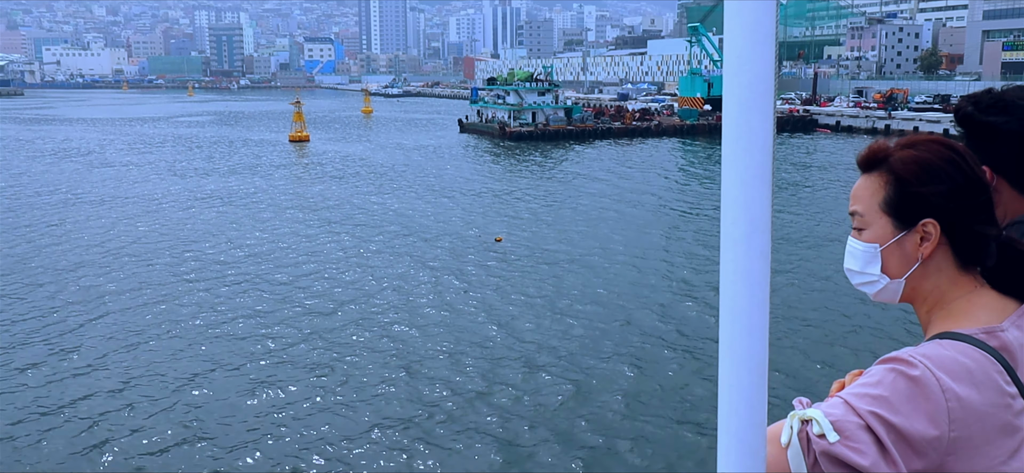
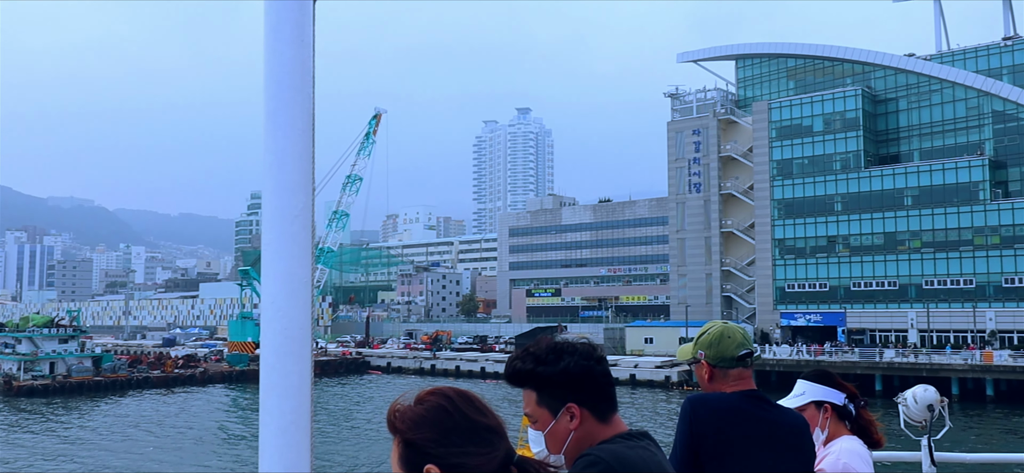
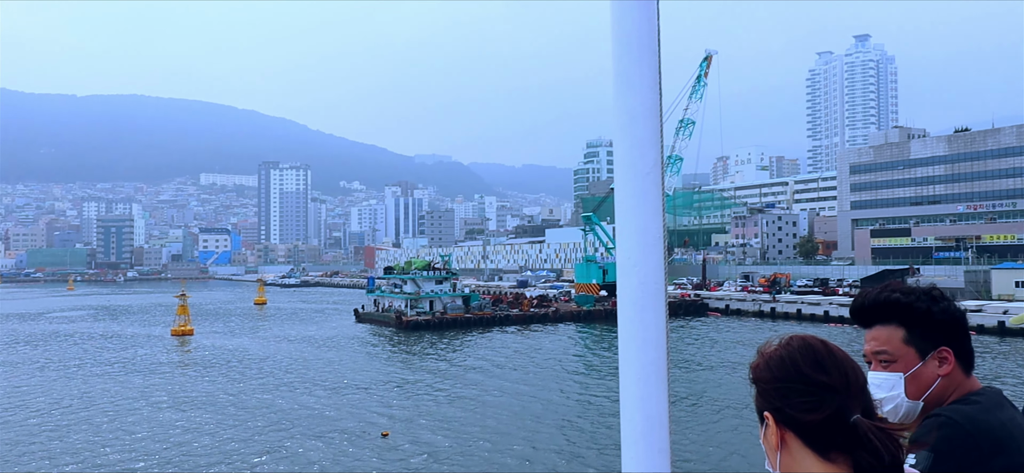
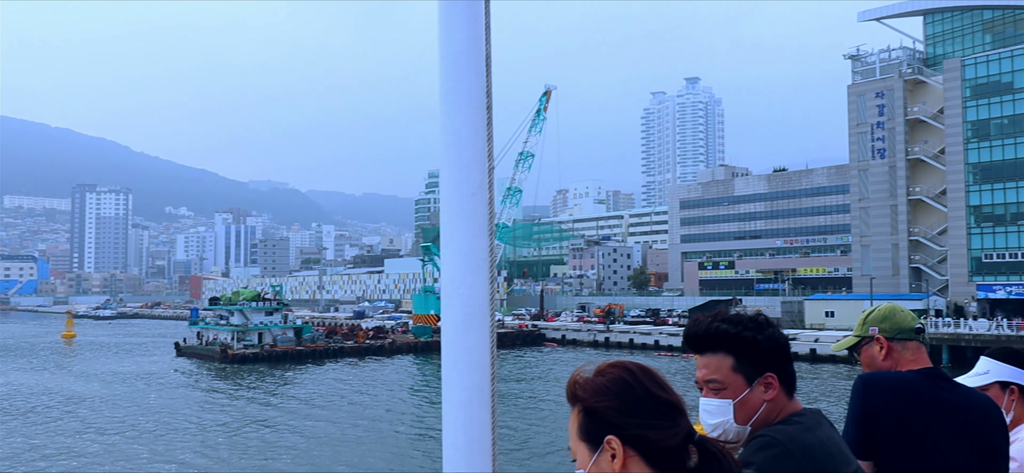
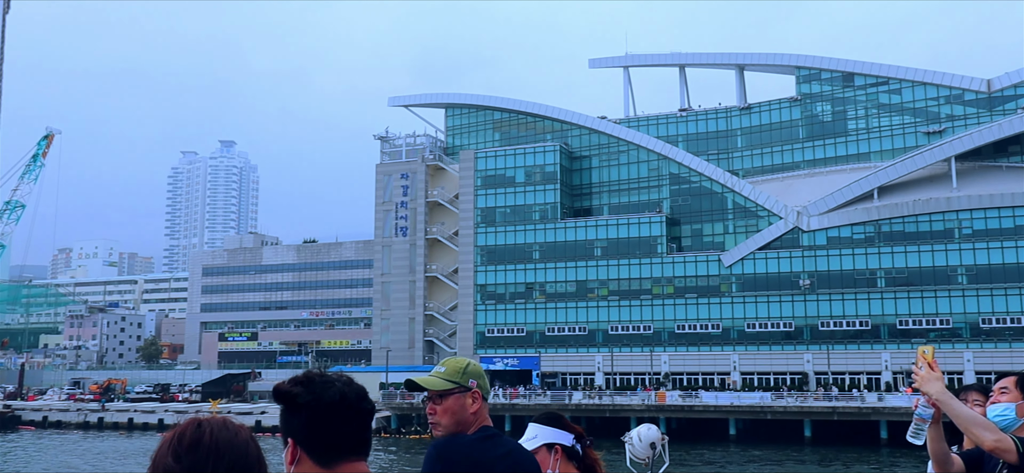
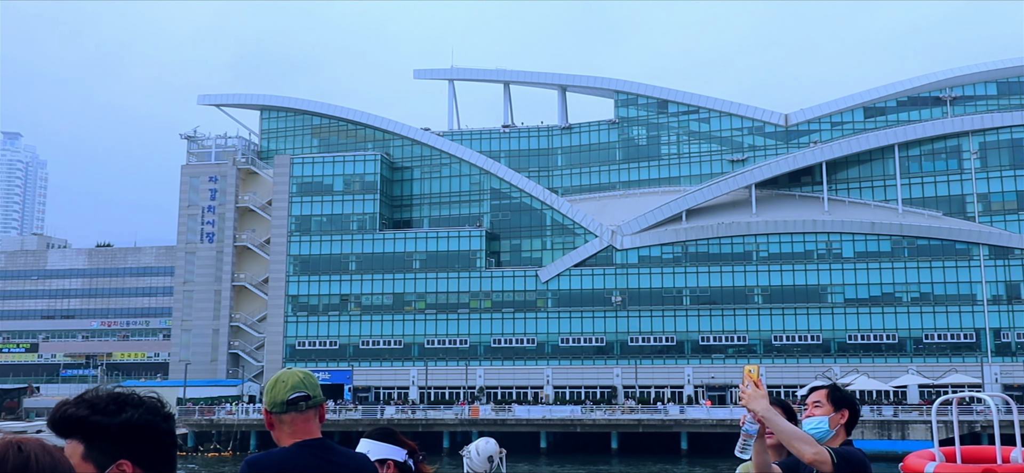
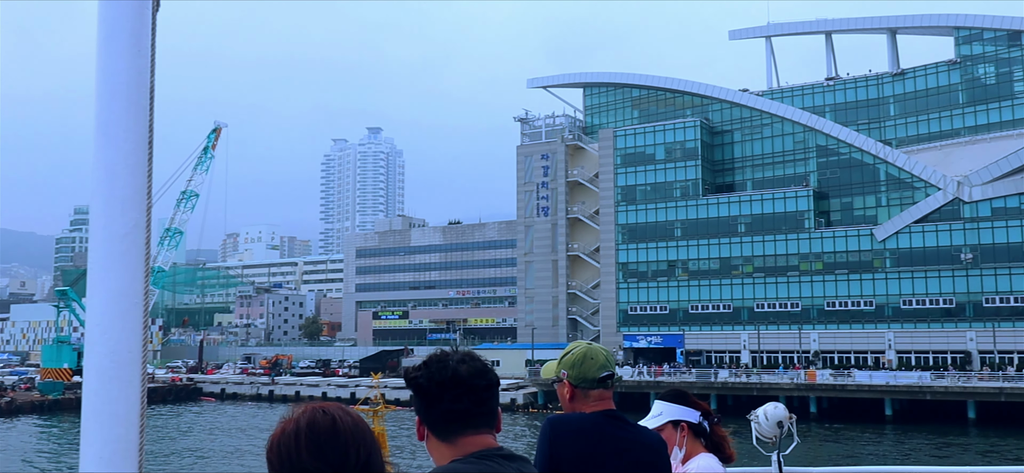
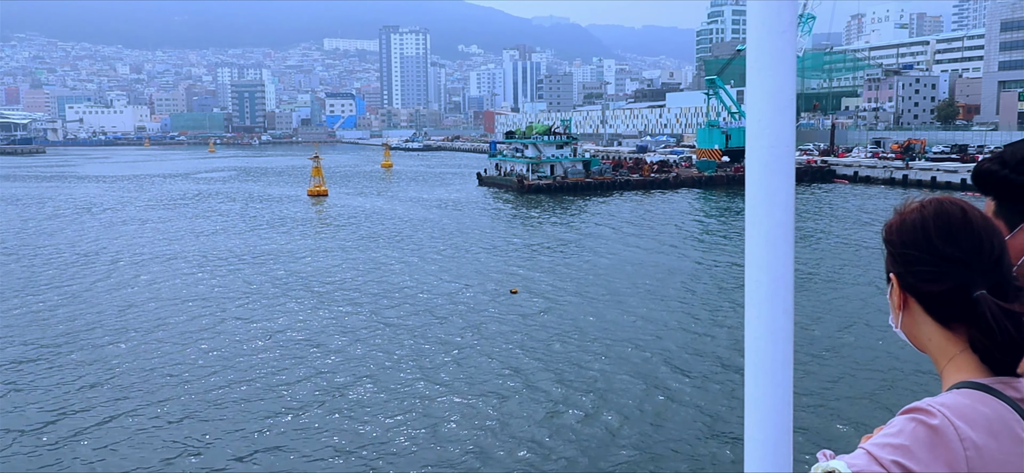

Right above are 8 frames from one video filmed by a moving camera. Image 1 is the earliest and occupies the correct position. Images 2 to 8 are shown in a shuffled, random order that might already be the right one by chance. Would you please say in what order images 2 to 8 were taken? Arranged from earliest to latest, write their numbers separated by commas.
8, 3, 4, 2, 7, 5, 6
